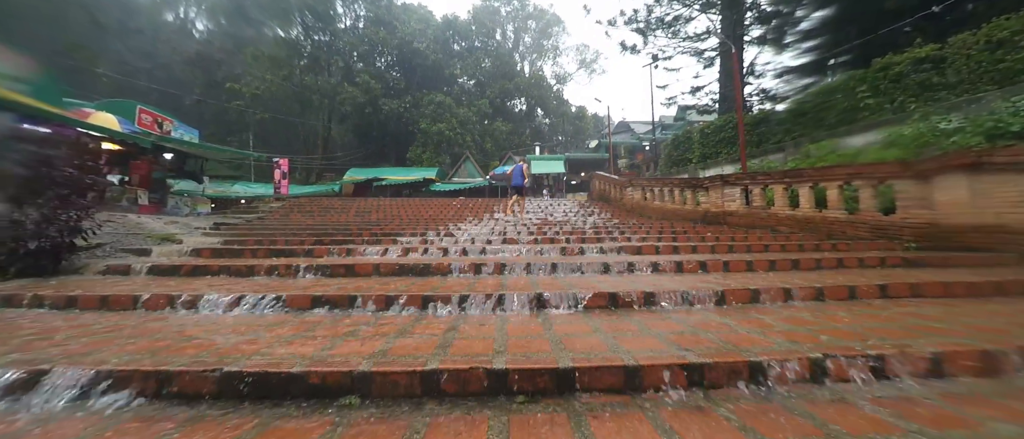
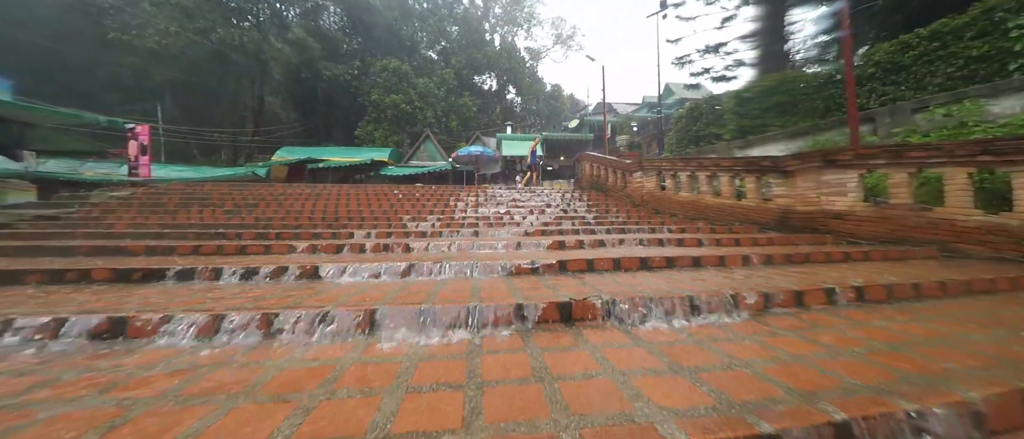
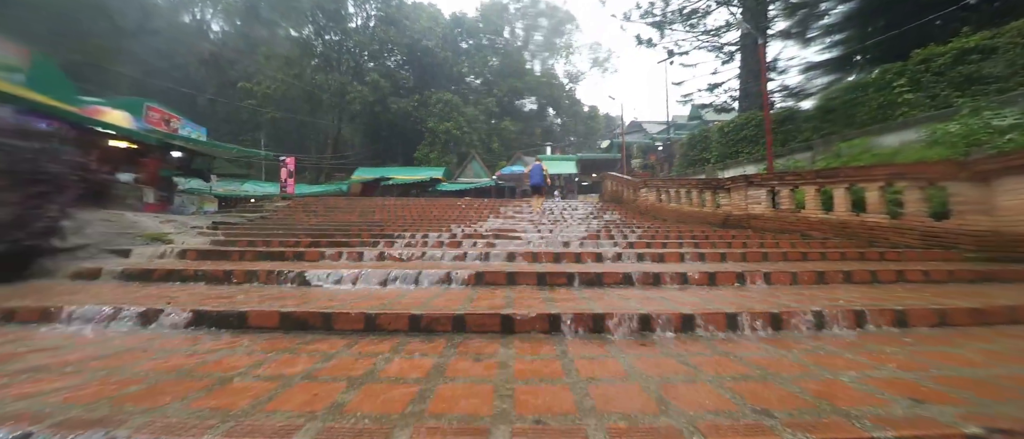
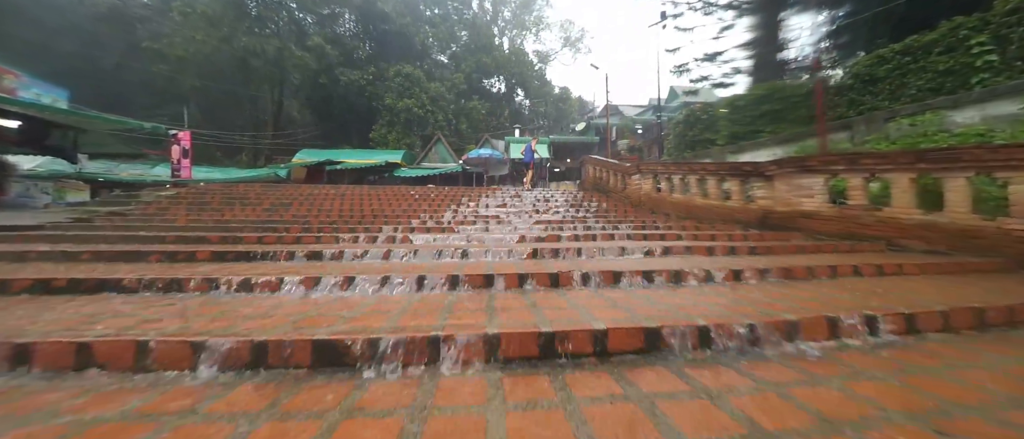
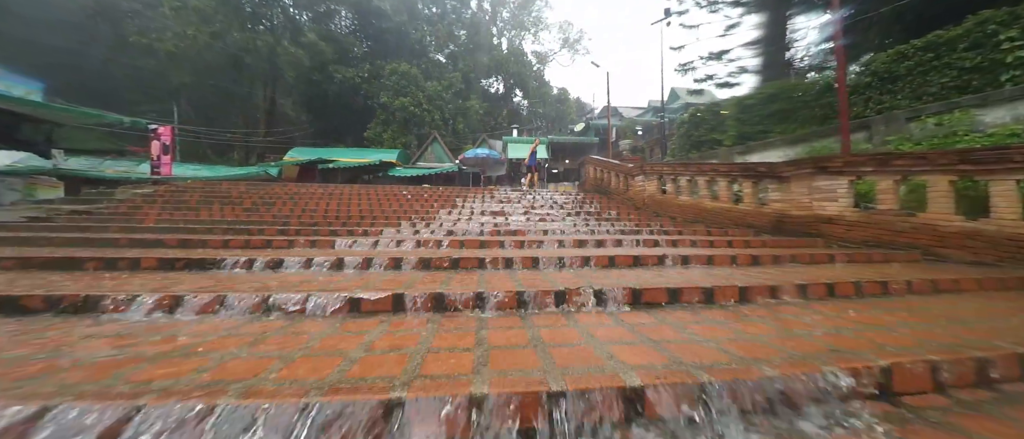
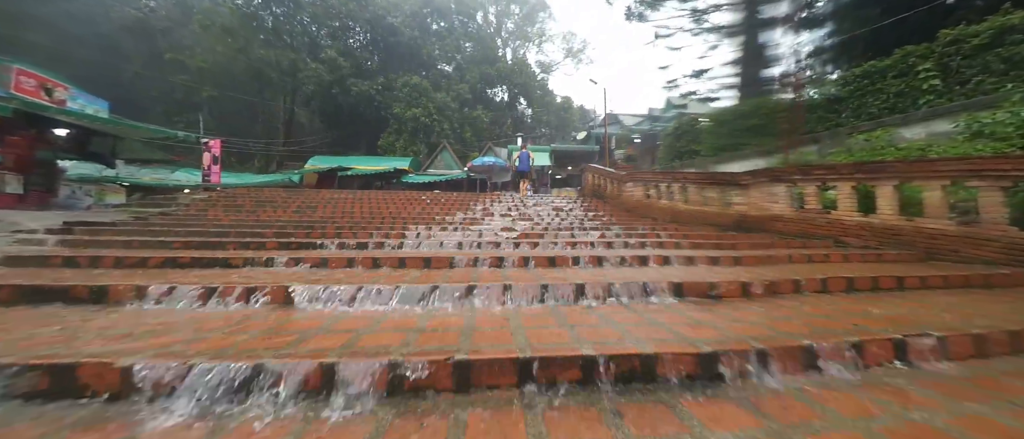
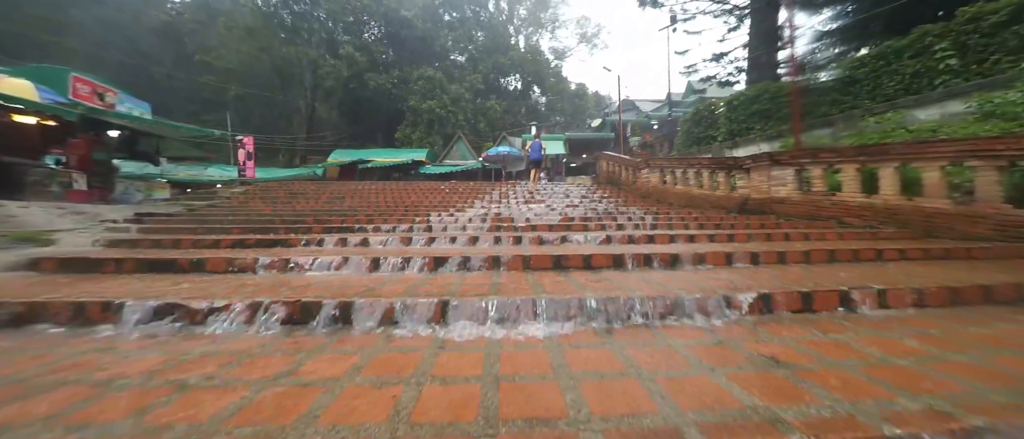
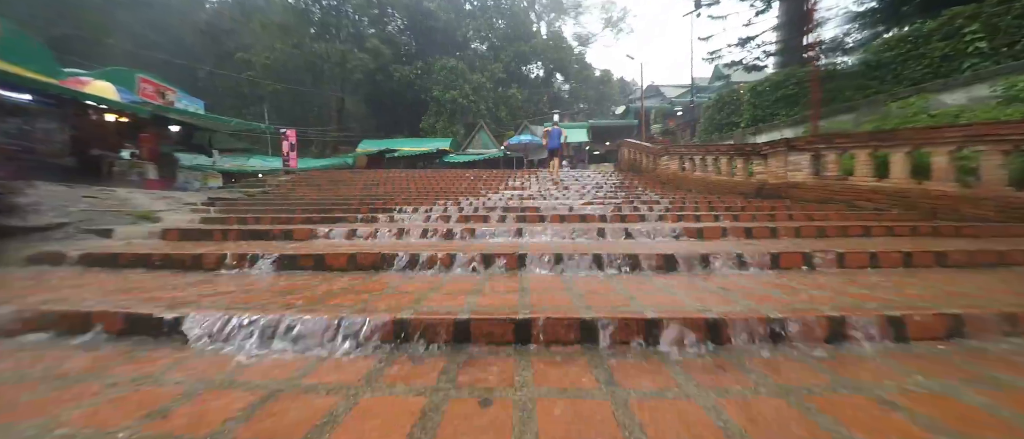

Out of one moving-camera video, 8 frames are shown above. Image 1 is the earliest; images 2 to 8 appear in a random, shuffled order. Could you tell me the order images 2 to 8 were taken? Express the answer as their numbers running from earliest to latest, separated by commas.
3, 8, 7, 6, 4, 5, 2
